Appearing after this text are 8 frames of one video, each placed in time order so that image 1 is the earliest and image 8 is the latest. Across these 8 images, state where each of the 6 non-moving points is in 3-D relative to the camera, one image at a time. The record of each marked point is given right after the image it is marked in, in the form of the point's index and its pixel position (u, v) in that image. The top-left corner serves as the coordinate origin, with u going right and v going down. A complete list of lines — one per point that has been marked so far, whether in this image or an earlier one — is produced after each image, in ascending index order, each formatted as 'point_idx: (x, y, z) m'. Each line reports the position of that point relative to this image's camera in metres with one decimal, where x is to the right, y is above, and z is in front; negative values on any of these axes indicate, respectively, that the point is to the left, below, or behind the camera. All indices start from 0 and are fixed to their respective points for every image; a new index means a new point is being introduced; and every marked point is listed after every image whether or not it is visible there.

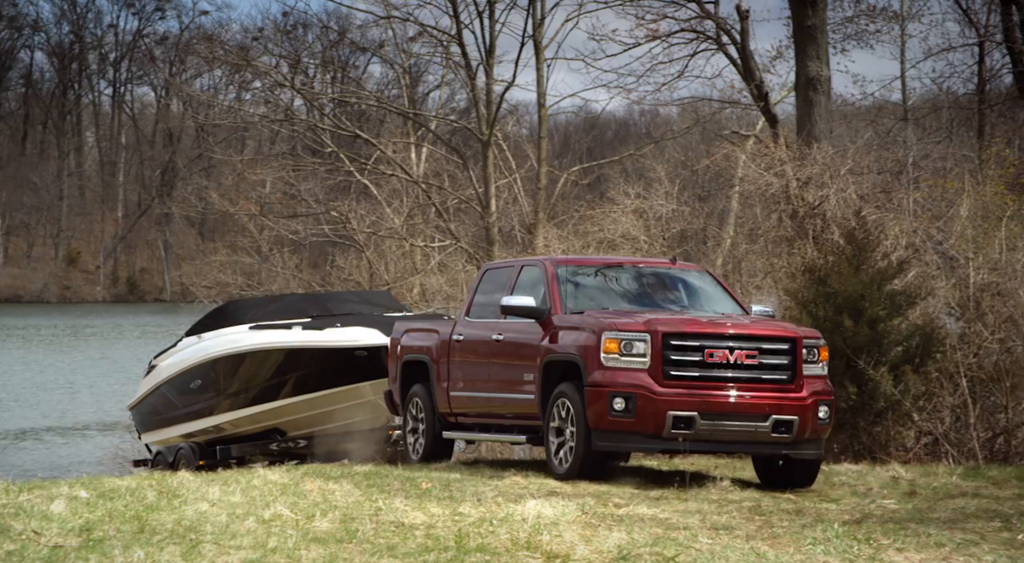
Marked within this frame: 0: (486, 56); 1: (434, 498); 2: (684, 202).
0: (-0.3, +2.4, +14.7) m
1: (-0.8, -2.1, +13.5) m
2: (+2.5, +1.1, +19.2) m
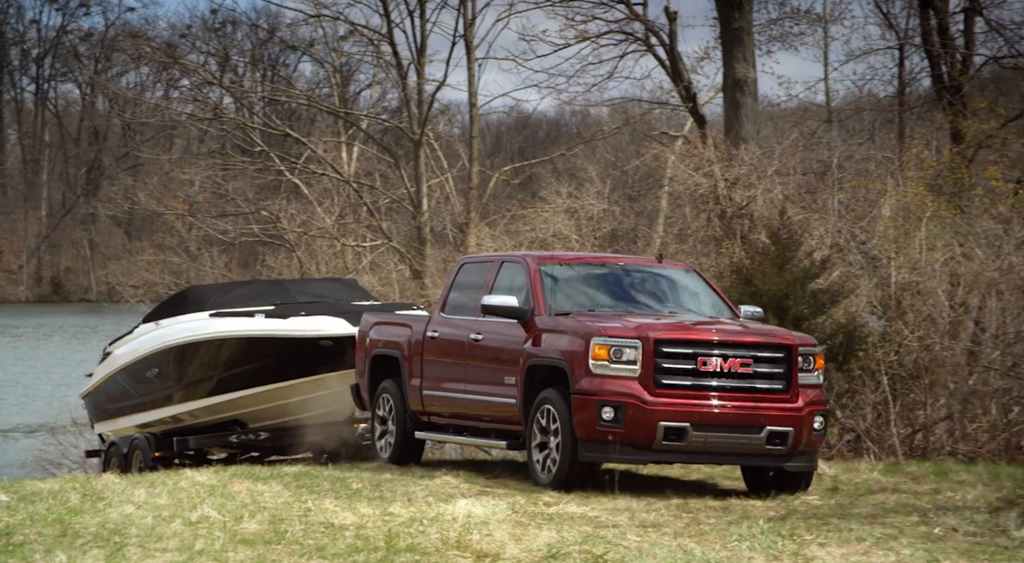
0: (-1.0, +2.4, +14.7) m
1: (-1.5, -2.1, +13.5) m
2: (+1.5, +1.1, +19.4) m
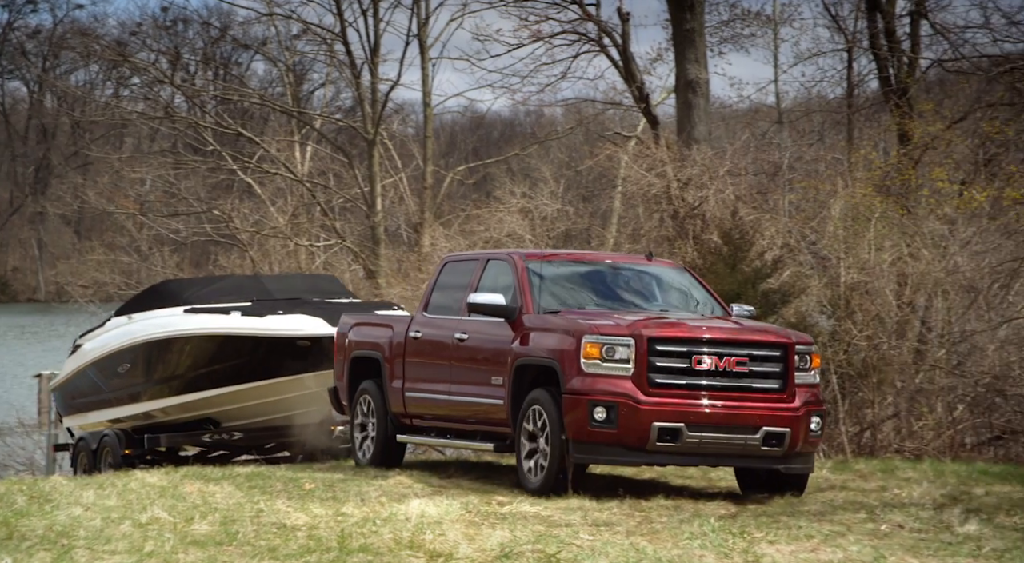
0: (-1.5, +2.4, +14.7) m
1: (-1.9, -2.1, +13.5) m
2: (+0.8, +1.1, +19.4) m
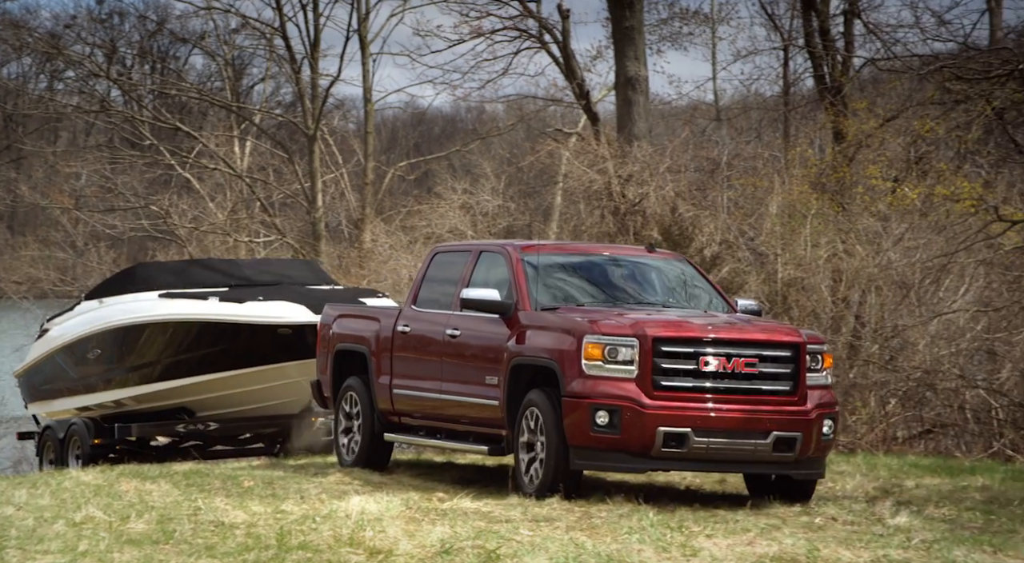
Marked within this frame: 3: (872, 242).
0: (-2.1, +2.4, +14.6) m
1: (-2.4, -2.1, +13.4) m
2: (0.0, +1.1, +19.5) m
3: (+3.8, +0.4, +14.7) m
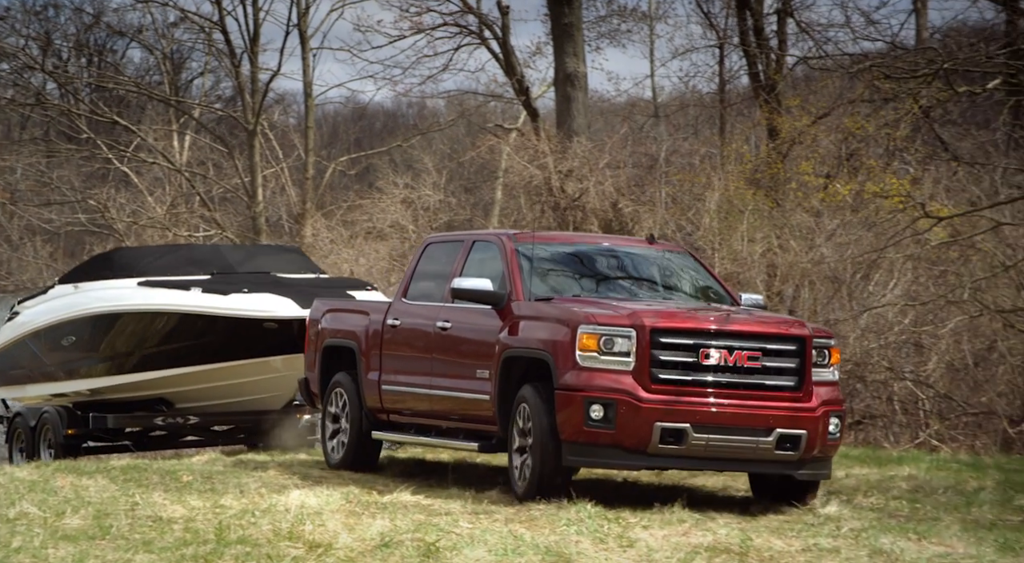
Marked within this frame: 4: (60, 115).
0: (-2.7, +2.5, +14.6) m
1: (-3.0, -2.0, +13.4) m
2: (-0.9, +1.2, +19.5) m
3: (+3.1, +0.5, +15.0) m
4: (-6.4, +2.4, +19.9) m
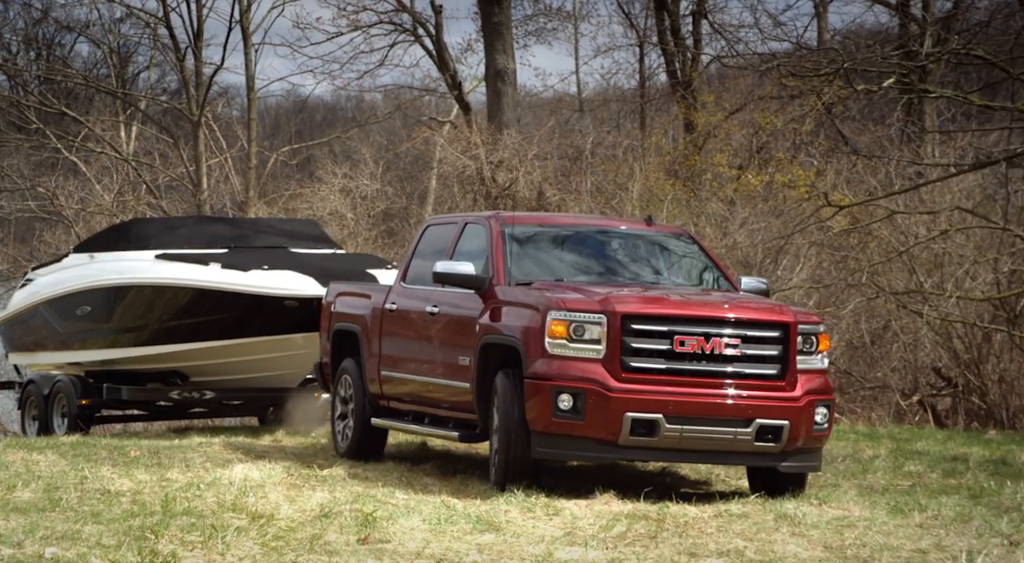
0: (-3.5, +2.7, +15.3) m
1: (-3.7, -1.8, +14.1) m
2: (-1.8, +1.4, +20.3) m
3: (+2.4, +0.6, +16.0) m
4: (-7.4, +2.6, +20.4) m
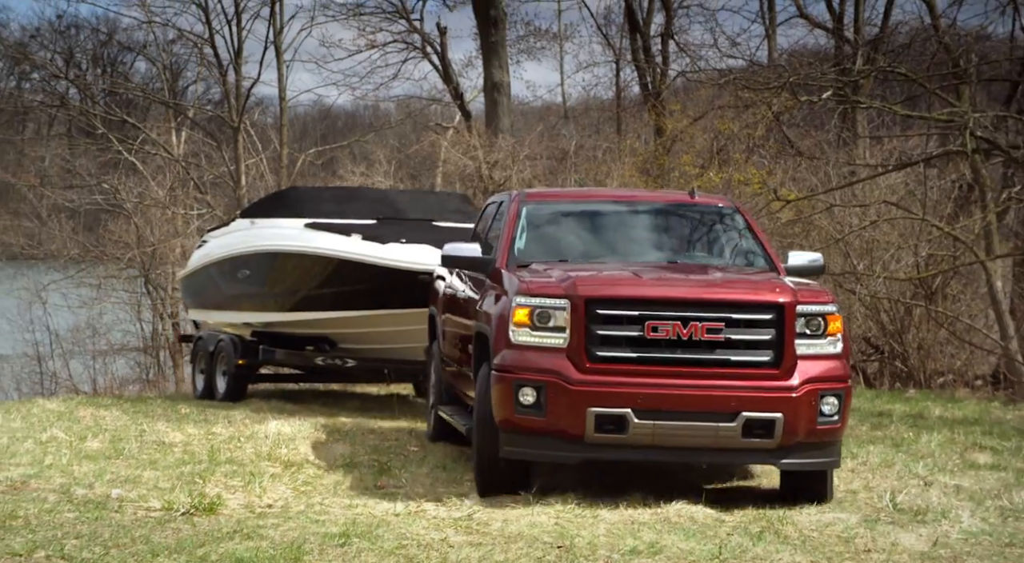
0: (-3.5, +2.9, +17.9) m
1: (-3.8, -1.6, +16.7) m
2: (-1.9, +1.7, +22.9) m
3: (+2.3, +0.9, +18.6) m
4: (-7.5, +2.8, +23.0) m
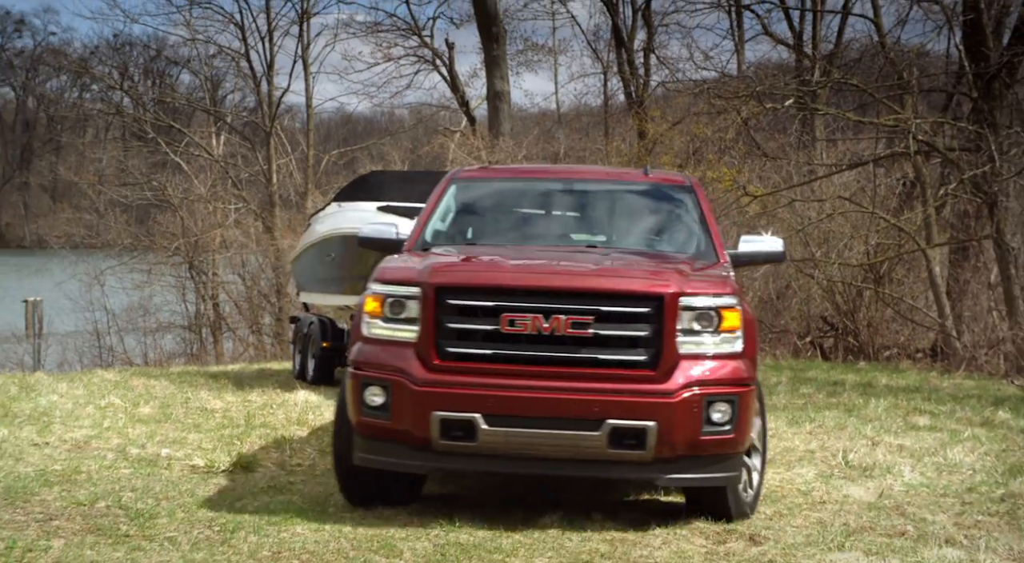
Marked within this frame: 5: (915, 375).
0: (-3.5, +3.1, +20.3) m
1: (-3.8, -1.4, +19.1) m
2: (-1.9, +1.9, +25.3) m
3: (+2.3, +1.1, +20.9) m
4: (-7.4, +3.0, +25.4) m
5: (+5.3, -1.2, +18.6) m
